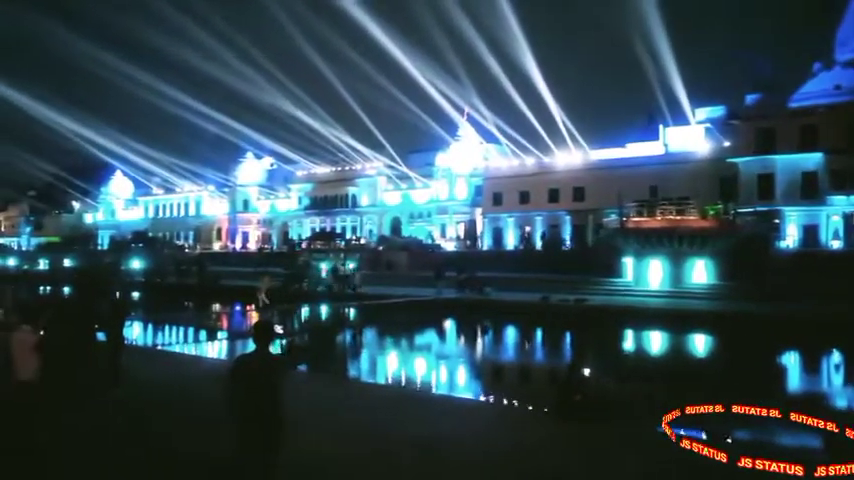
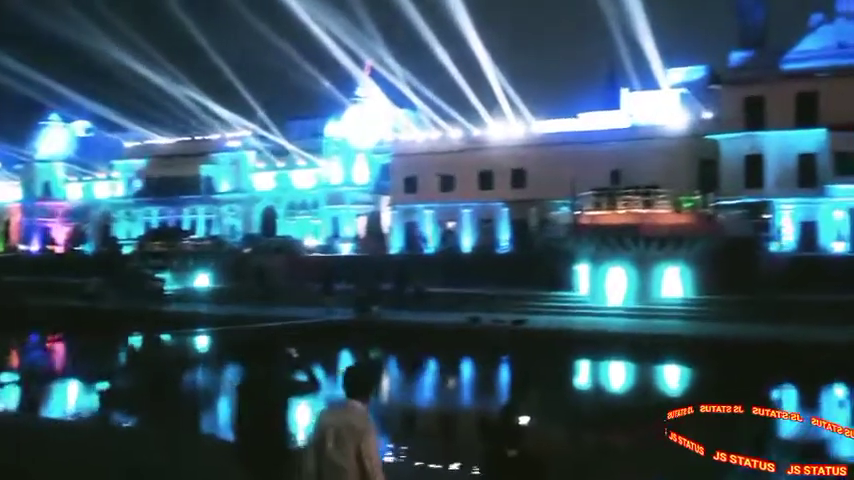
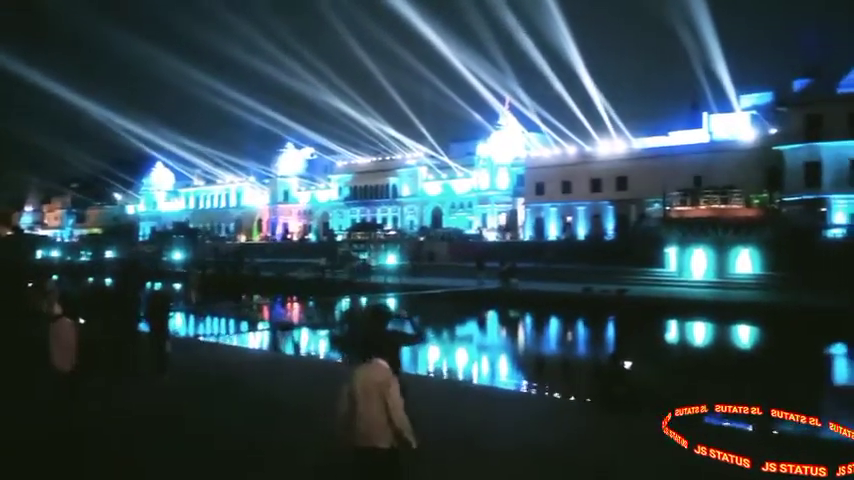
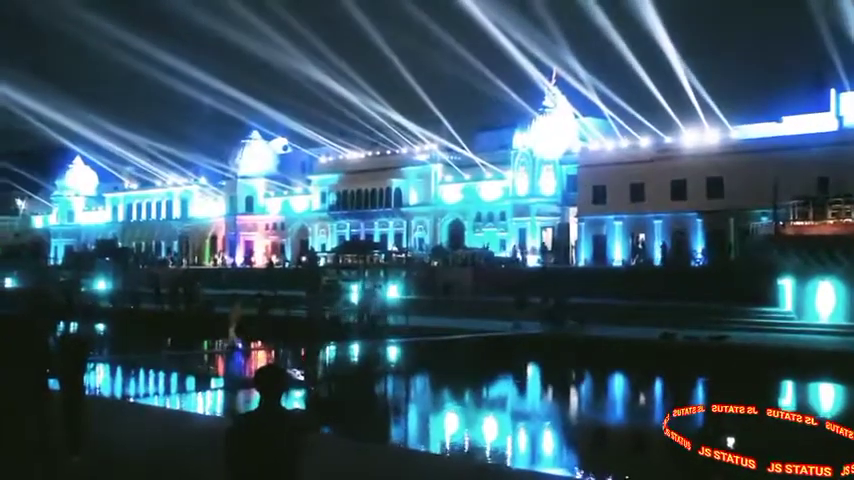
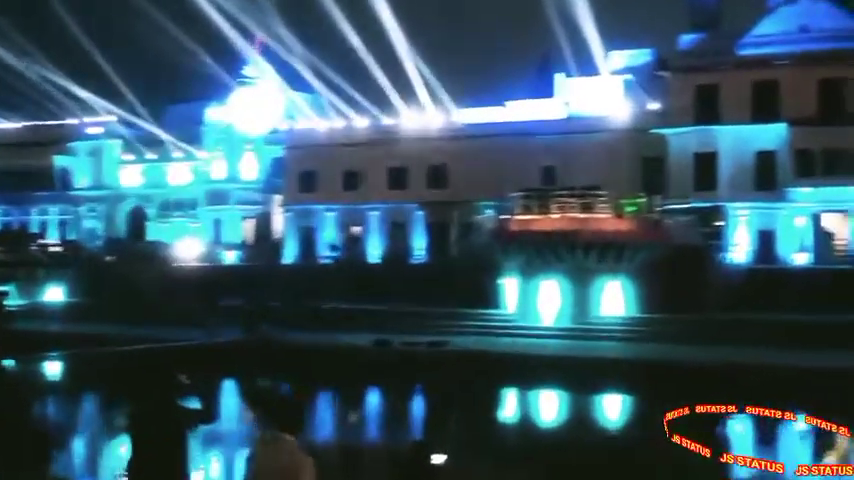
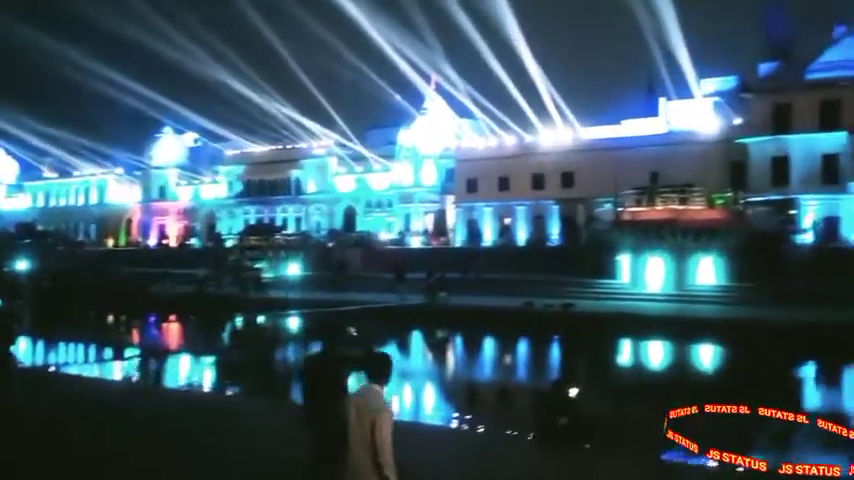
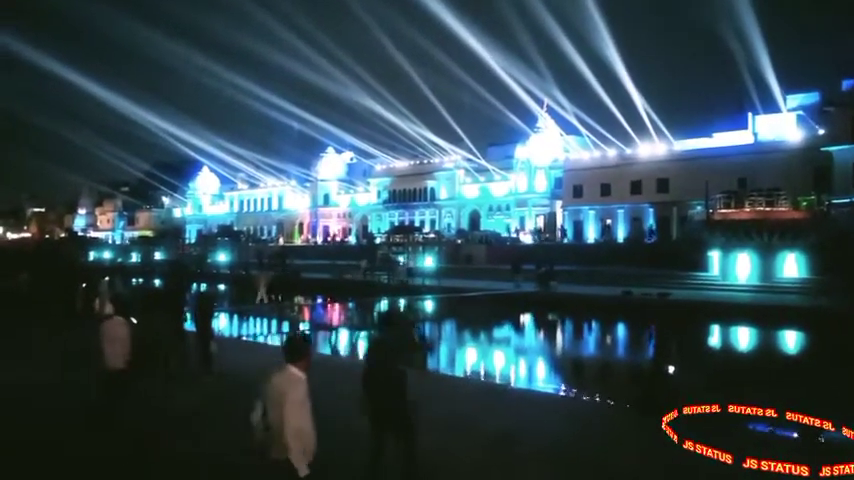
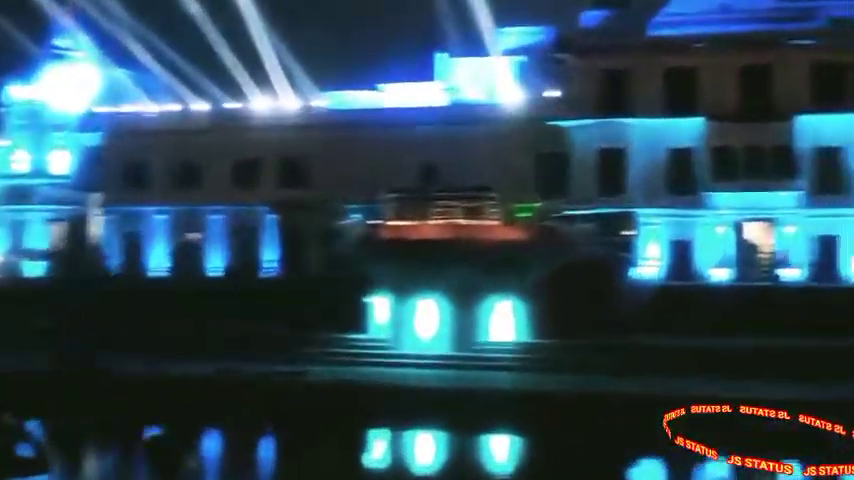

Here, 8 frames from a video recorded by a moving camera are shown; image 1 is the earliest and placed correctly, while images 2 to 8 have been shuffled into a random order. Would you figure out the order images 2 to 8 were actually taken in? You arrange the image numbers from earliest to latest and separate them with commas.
4, 7, 3, 6, 2, 5, 8
